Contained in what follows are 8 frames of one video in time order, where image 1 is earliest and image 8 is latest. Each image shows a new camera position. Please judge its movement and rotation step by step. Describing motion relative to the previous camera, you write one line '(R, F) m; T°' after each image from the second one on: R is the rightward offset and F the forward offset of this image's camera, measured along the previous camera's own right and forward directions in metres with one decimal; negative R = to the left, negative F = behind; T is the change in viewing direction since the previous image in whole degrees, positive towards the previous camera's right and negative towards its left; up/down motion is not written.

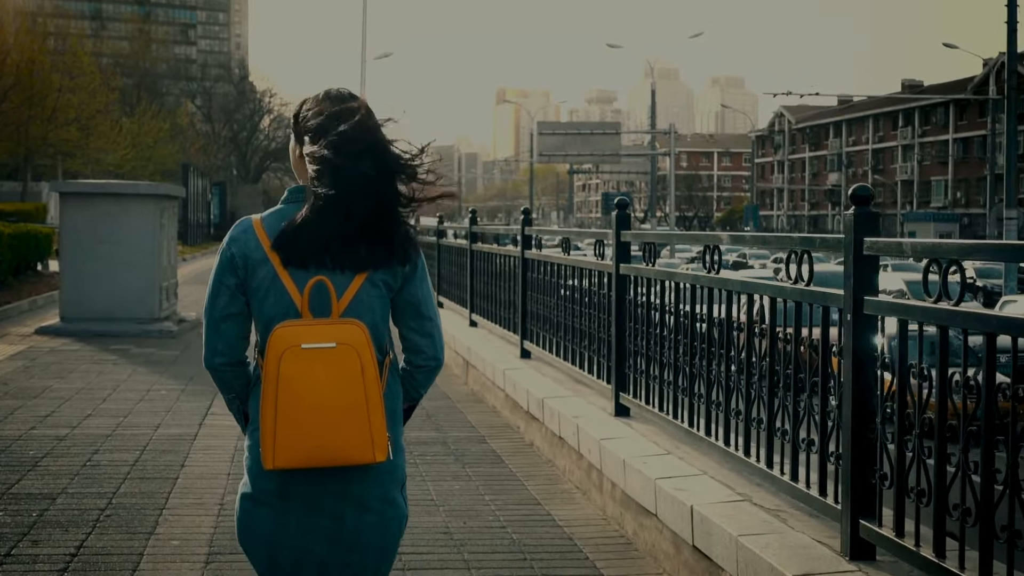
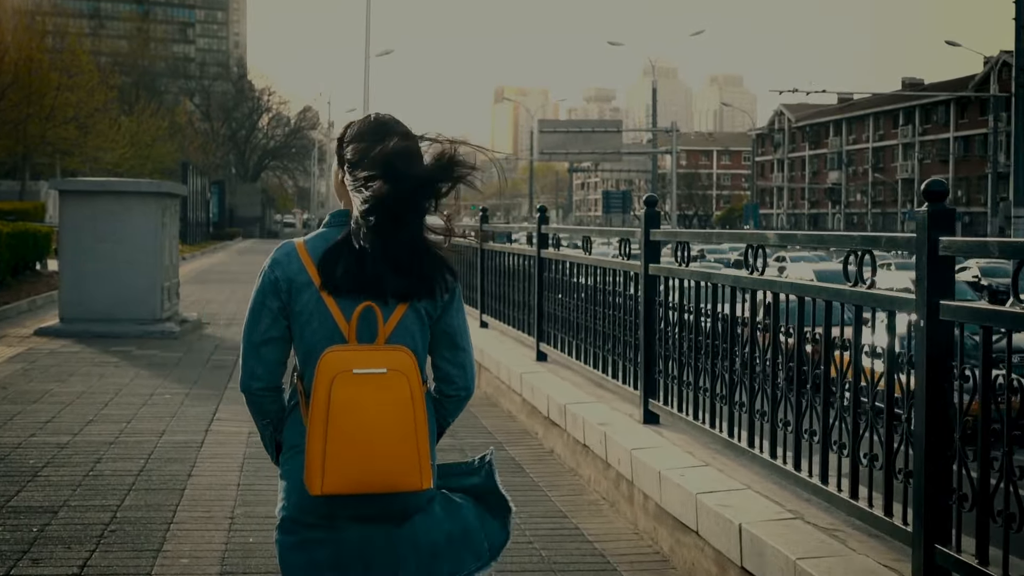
(-0.1, +0.3) m; 0°
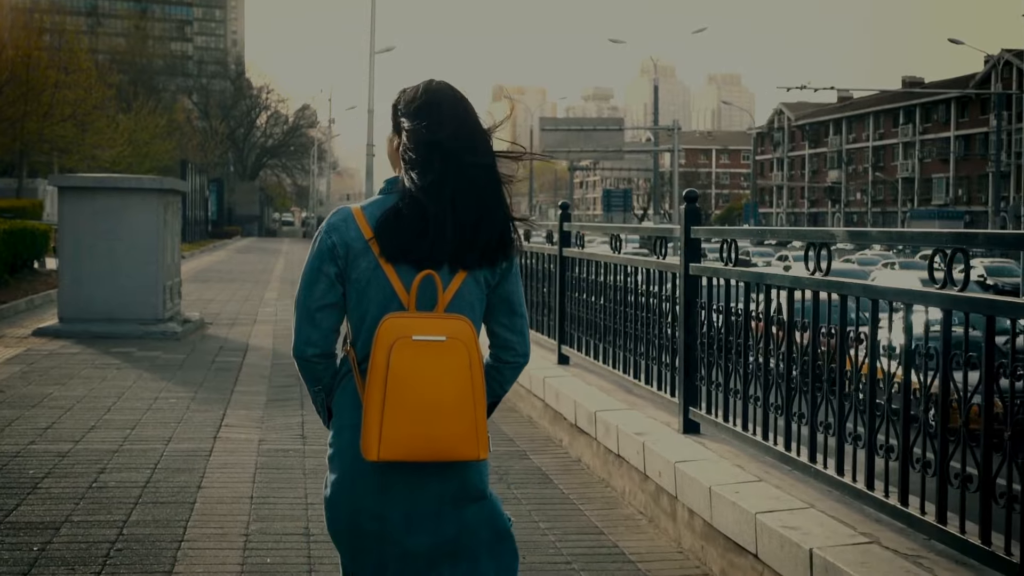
(-0.2, +0.4) m; 0°
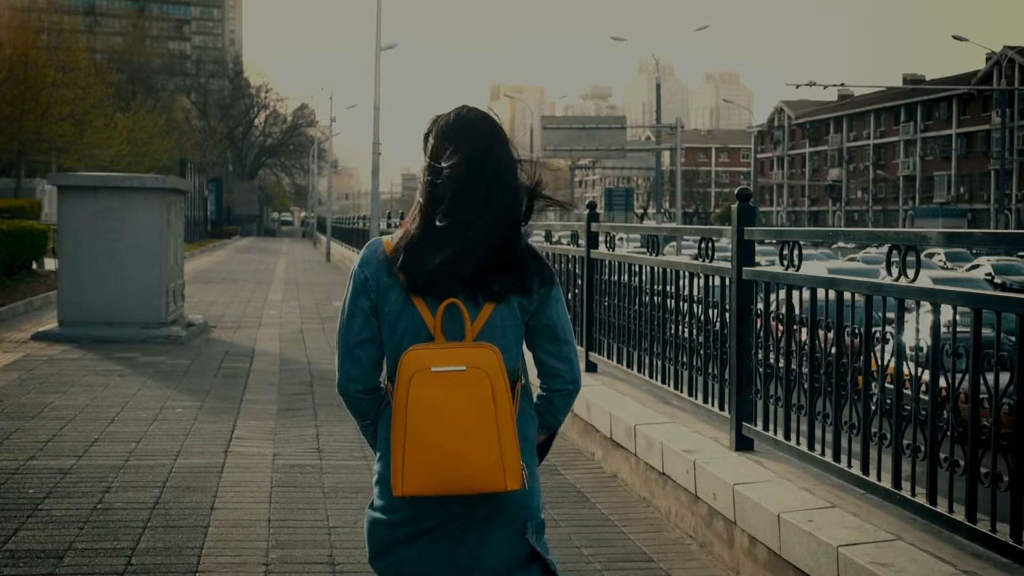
(-0.2, +0.5) m; 0°
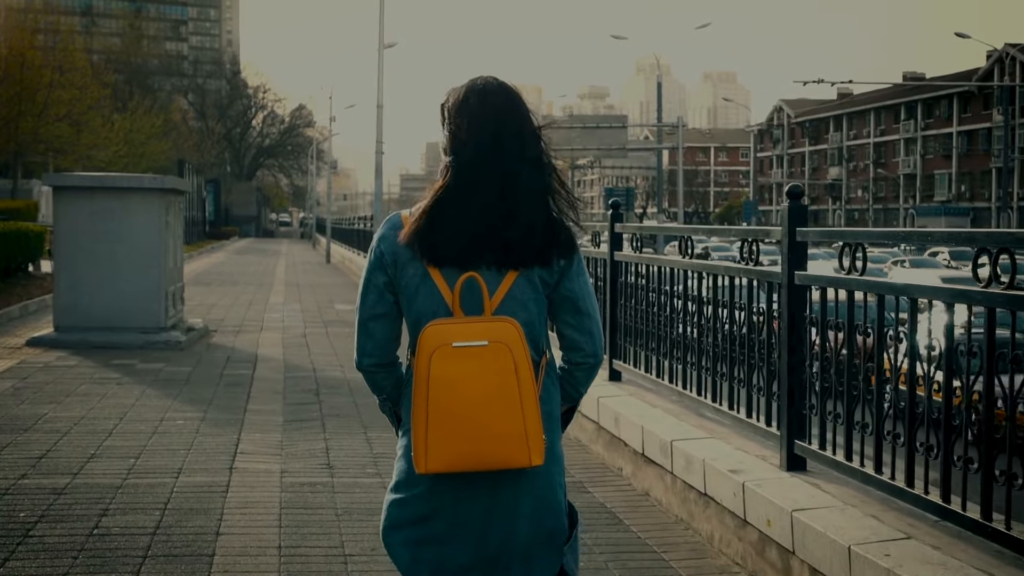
(-0.1, +0.4) m; 0°
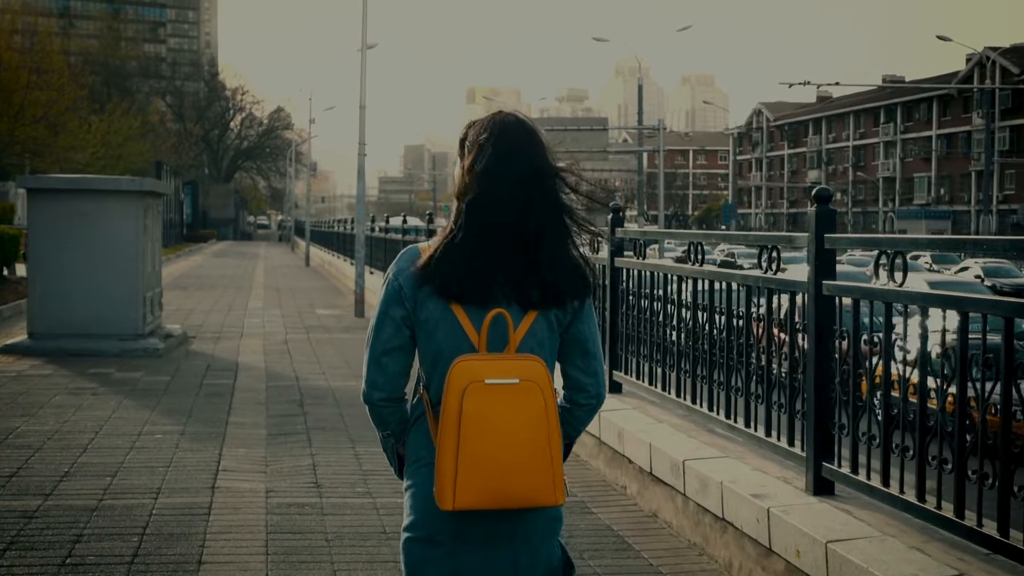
(-0.1, +0.4) m; +1°
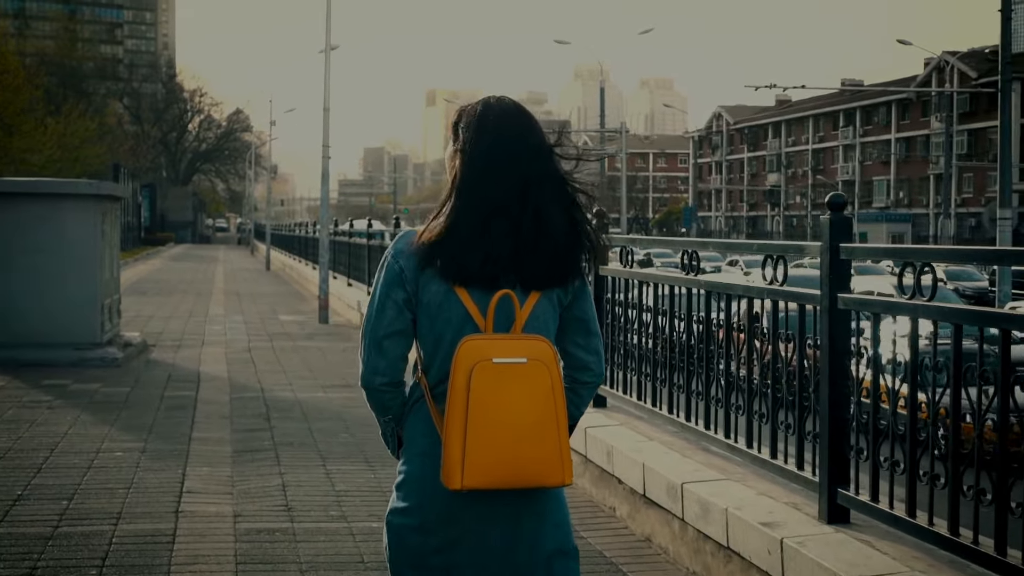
(-0.1, +0.4) m; +2°
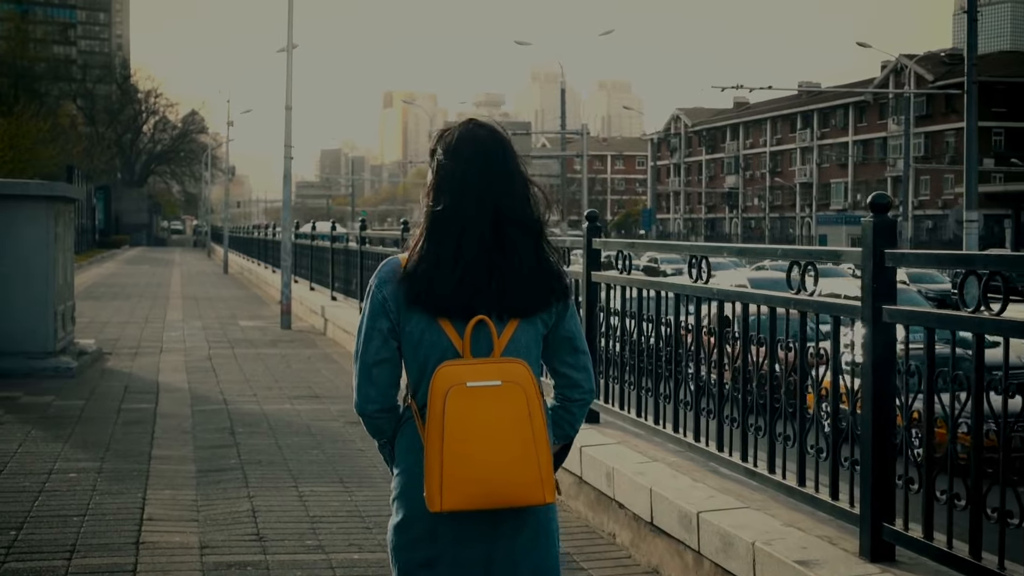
(-0.2, +0.5) m; +2°
